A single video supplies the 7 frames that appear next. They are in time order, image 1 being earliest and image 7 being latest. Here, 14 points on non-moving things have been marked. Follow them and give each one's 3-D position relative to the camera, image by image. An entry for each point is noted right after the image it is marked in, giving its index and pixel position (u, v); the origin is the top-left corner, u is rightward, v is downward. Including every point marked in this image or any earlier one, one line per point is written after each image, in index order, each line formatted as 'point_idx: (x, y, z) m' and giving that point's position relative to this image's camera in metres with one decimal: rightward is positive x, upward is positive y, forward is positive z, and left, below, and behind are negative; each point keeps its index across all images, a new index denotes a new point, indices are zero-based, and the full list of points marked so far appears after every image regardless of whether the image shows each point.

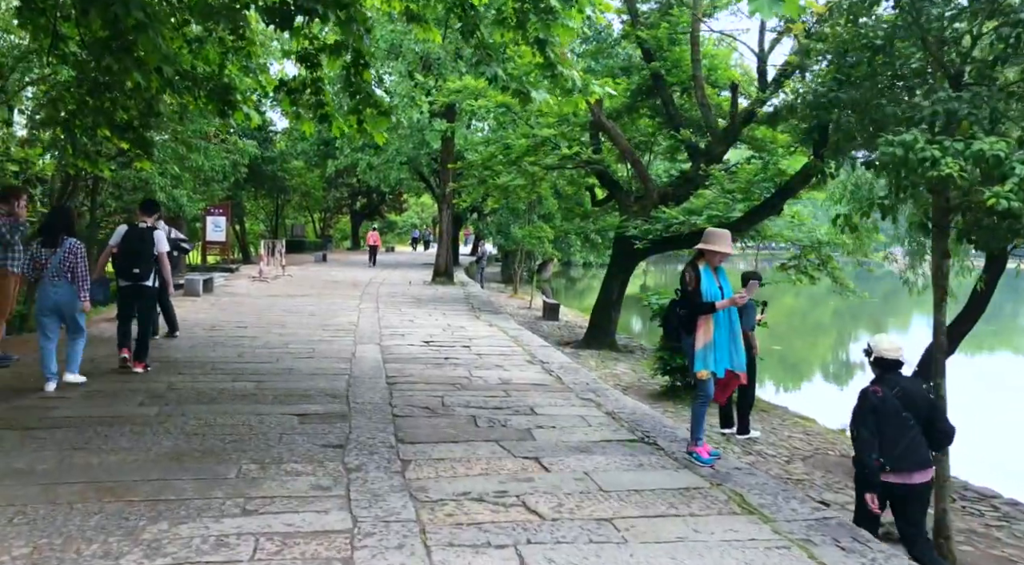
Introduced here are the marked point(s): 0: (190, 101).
0: (-4.0, +2.3, +11.4) m
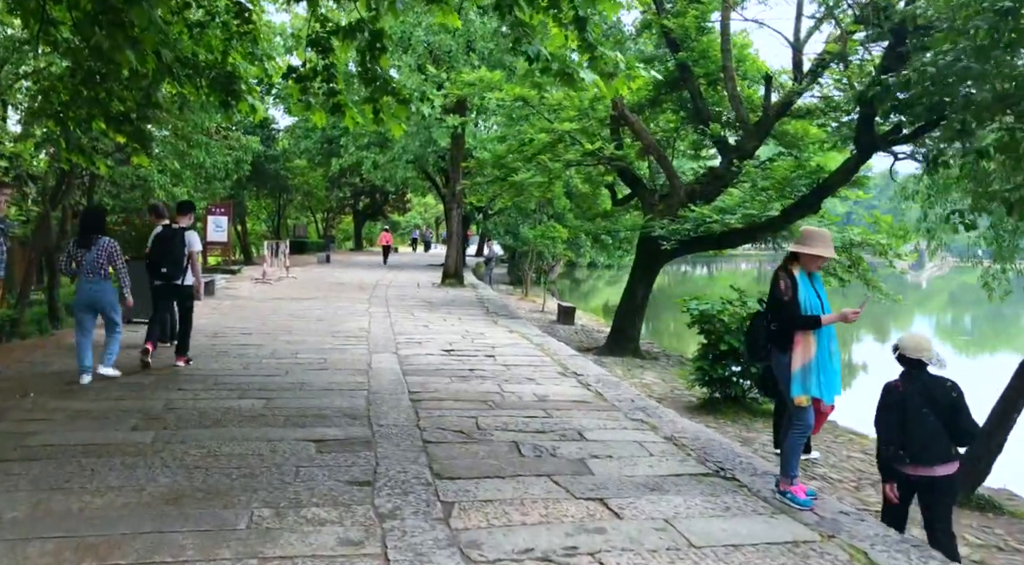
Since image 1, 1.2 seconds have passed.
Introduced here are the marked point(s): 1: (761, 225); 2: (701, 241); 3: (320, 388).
0: (-3.7, +2.2, +10.6) m
1: (+3.5, +0.8, +13.1) m
2: (+2.8, +0.6, +13.7) m
3: (-1.5, -0.8, +7.4) m
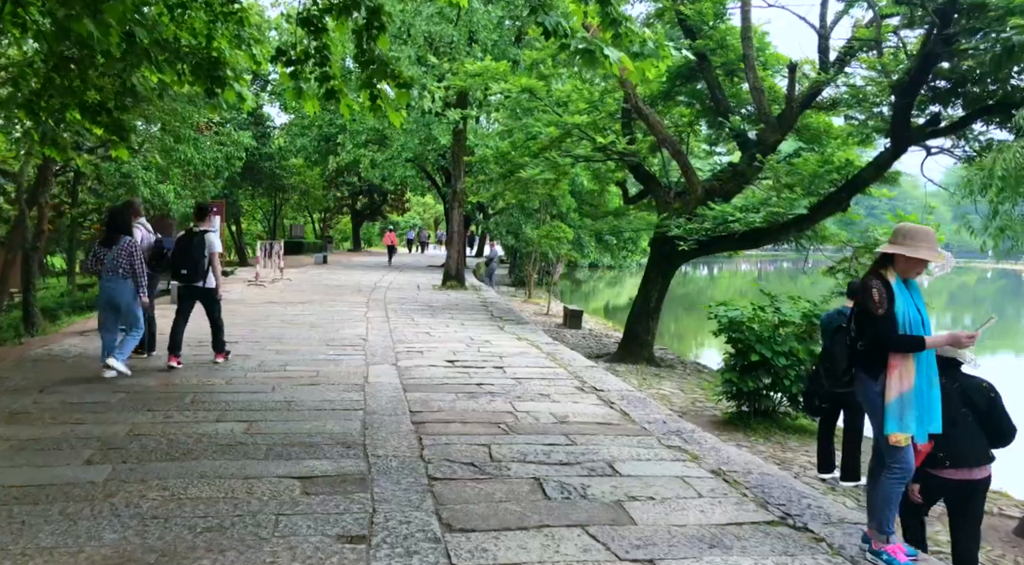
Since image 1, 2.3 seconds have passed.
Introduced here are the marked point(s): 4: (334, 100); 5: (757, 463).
0: (-3.6, +2.2, +9.7) m
1: (+3.6, +0.8, +12.3) m
2: (+2.9, +0.6, +12.8) m
3: (-1.4, -0.9, +6.5) m
4: (-1.7, +1.7, +8.7) m
5: (+1.4, -1.0, +5.2) m
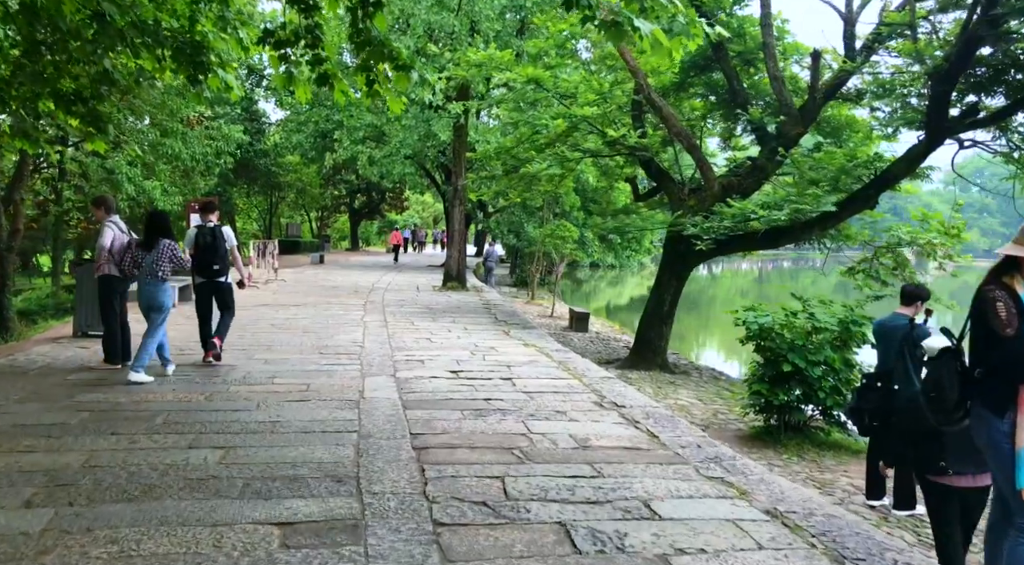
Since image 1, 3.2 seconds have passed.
0: (-3.5, +2.1, +9.0) m
1: (+3.7, +0.8, +11.5) m
2: (+3.0, +0.6, +12.1) m
3: (-1.3, -0.9, +5.8) m
4: (-1.6, +1.7, +8.0) m
5: (+1.5, -1.1, +4.5) m
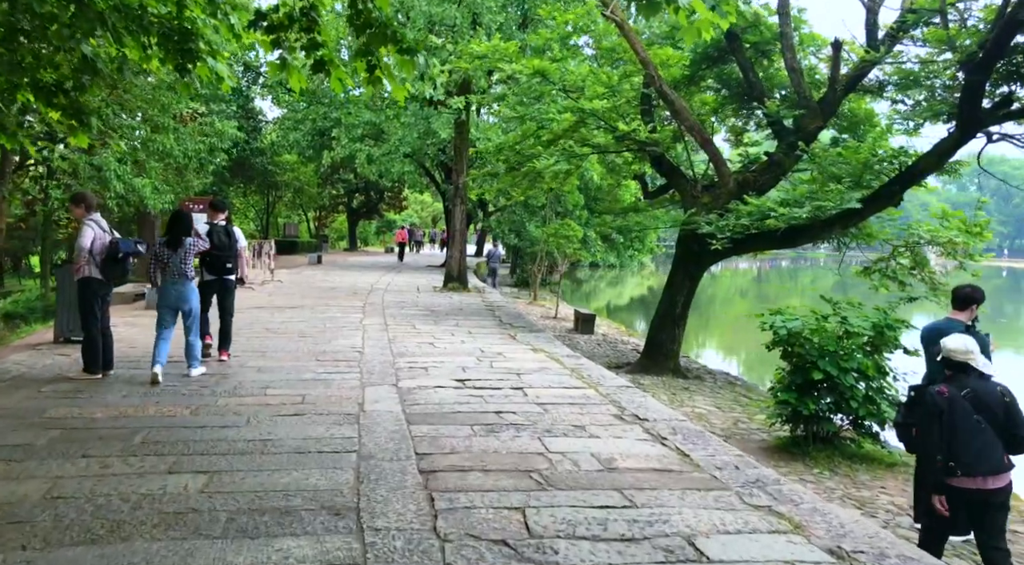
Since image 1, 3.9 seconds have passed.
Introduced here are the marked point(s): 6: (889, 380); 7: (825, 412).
0: (-3.4, +2.1, +8.4) m
1: (+3.8, +0.7, +11.0) m
2: (+3.1, +0.6, +11.5) m
3: (-1.2, -0.9, +5.2) m
4: (-1.5, +1.7, +7.4) m
5: (+1.6, -1.1, +3.9) m
6: (+3.2, -0.8, +7.8) m
7: (+2.6, -1.1, +7.8) m
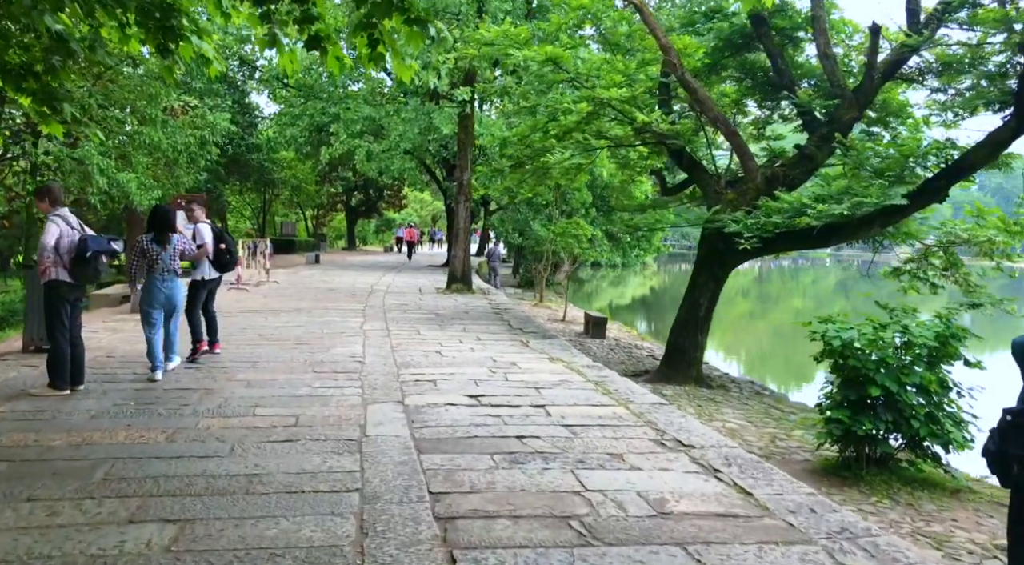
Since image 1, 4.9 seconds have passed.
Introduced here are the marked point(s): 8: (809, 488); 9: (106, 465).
0: (-3.3, +2.1, +7.5) m
1: (+3.9, +0.7, +10.1) m
2: (+3.2, +0.5, +10.7) m
3: (-1.1, -1.0, +4.4) m
4: (-1.4, +1.6, +6.6) m
5: (+1.7, -1.1, +3.1) m
6: (+3.3, -0.9, +6.9) m
7: (+2.8, -1.1, +7.0) m
8: (+1.5, -1.0, +4.6) m
9: (-2.0, -0.9, +4.6) m
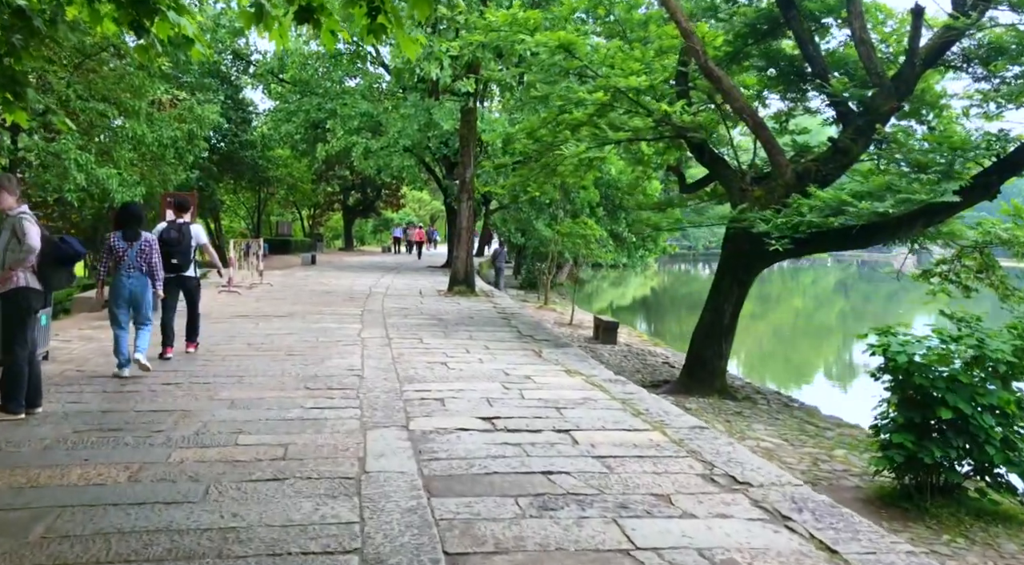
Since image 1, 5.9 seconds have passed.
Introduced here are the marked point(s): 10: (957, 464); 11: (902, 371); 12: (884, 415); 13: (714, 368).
0: (-3.1, +2.0, +6.7) m
1: (+4.0, +0.7, +9.3) m
2: (+3.3, +0.5, +9.9) m
3: (-1.0, -1.0, +3.5) m
4: (-1.2, +1.6, +5.7) m
5: (+1.9, -1.1, +2.3) m
6: (+3.4, -0.9, +6.1) m
7: (+2.9, -1.2, +6.1) m
8: (+1.6, -1.1, +3.8) m
9: (-1.9, -1.0, +3.8) m
10: (+3.0, -1.2, +6.2) m
11: (+2.6, -0.6, +6.2) m
12: (+2.6, -0.9, +6.4) m
13: (+2.4, -1.0, +10.8) m
